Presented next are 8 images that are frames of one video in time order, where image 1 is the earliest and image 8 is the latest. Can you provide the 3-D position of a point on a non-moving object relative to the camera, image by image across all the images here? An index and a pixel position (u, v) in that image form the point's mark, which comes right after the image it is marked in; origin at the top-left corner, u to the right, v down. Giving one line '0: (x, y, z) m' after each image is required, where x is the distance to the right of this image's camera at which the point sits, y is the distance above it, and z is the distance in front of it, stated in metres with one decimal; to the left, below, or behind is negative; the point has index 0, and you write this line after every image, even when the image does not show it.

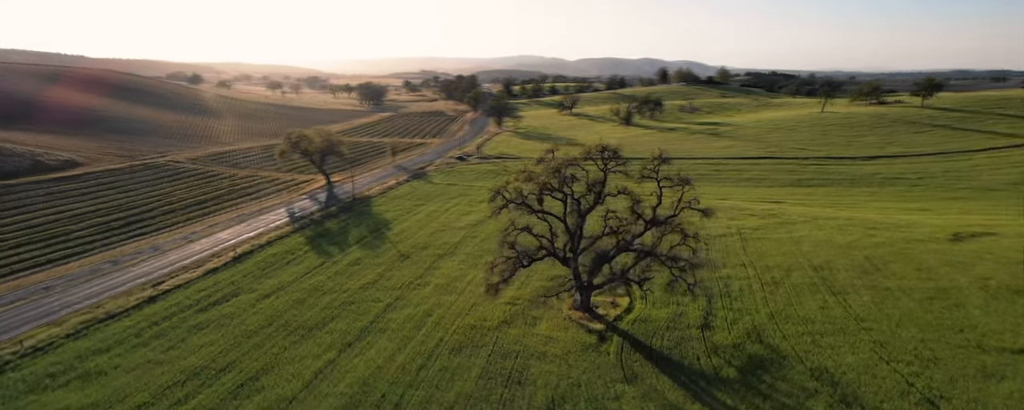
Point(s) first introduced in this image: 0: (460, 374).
0: (-1.9, -5.9, +17.7) m
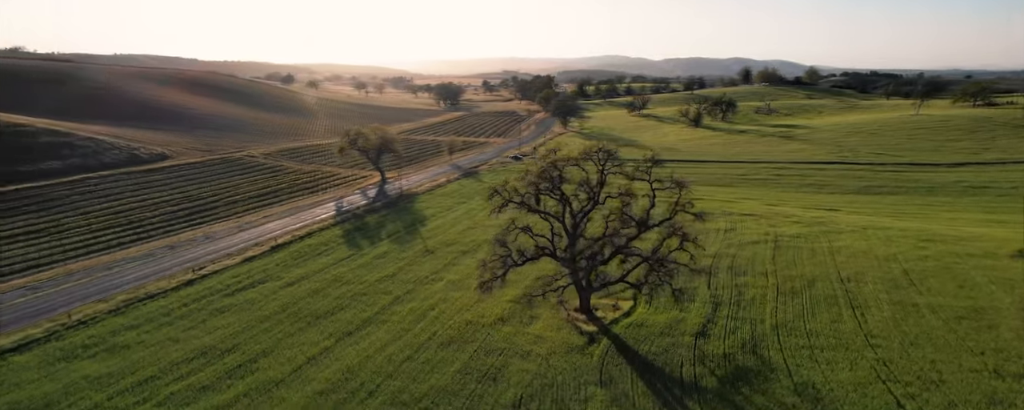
0: (-2.6, -5.7, +17.8) m
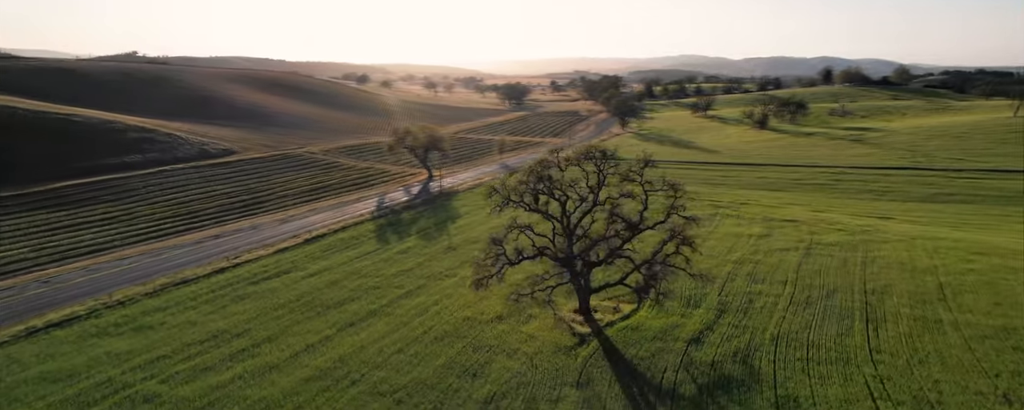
0: (-3.1, -5.5, +18.0) m
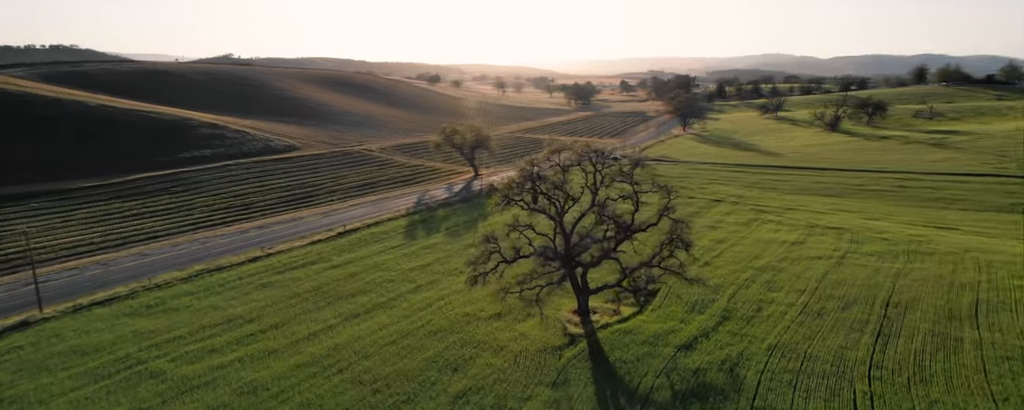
0: (-3.6, -5.4, +18.4) m
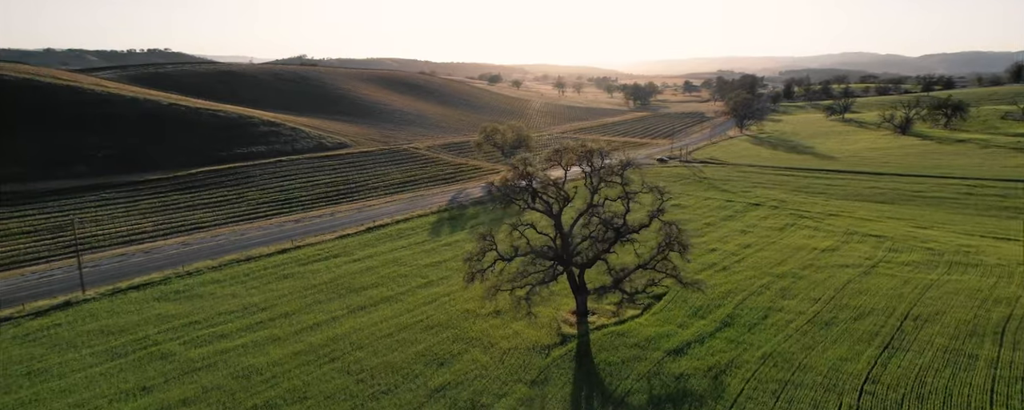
0: (-4.0, -5.2, +18.8) m
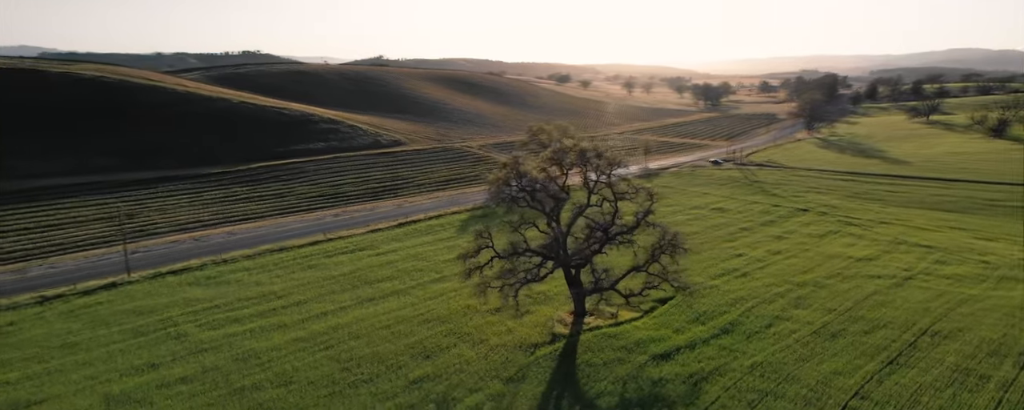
0: (-4.4, -5.1, +19.4) m
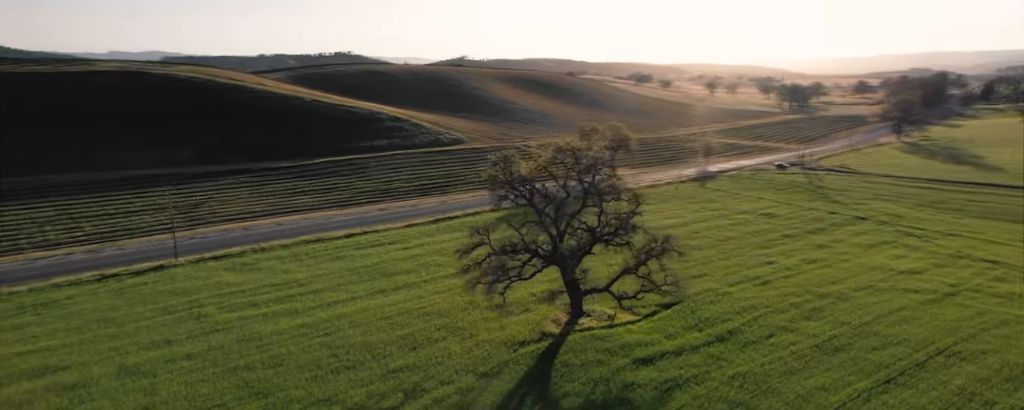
0: (-4.7, -4.9, +20.2) m
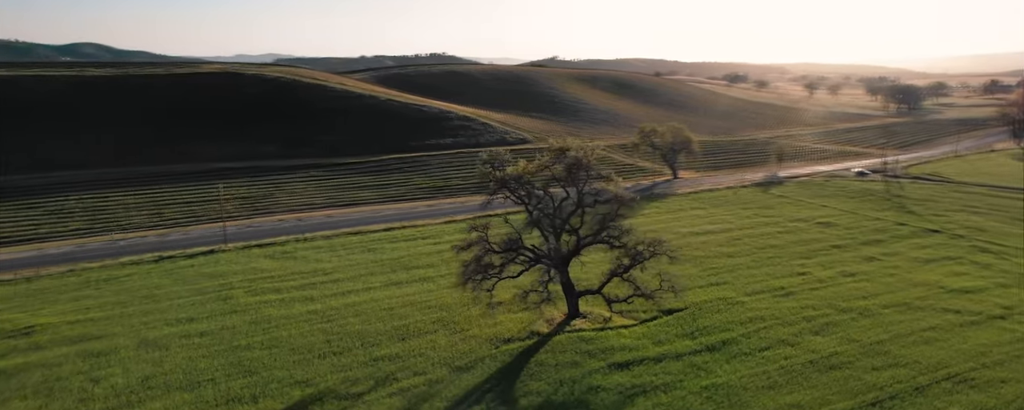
0: (-5.0, -4.8, +21.2) m
